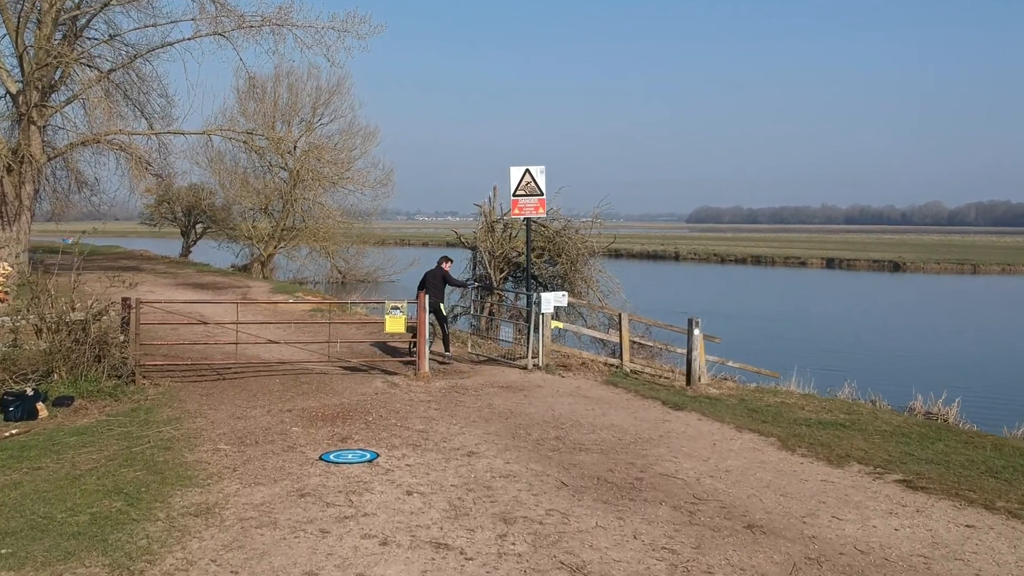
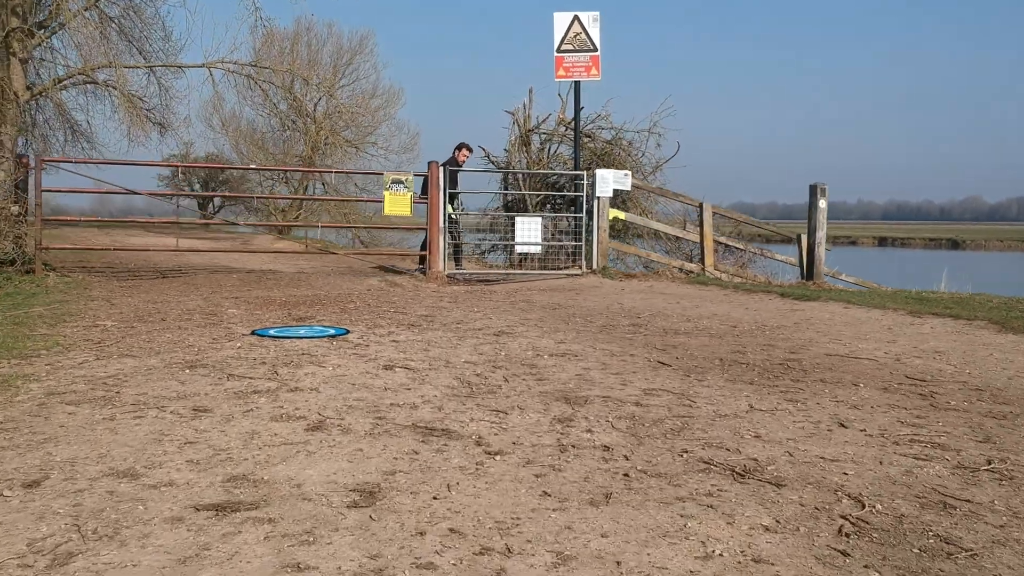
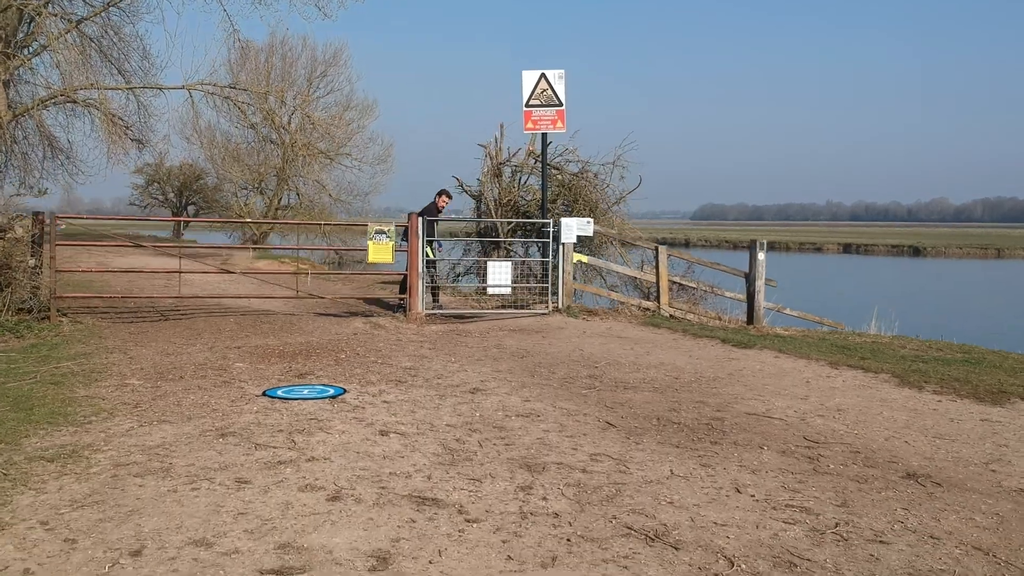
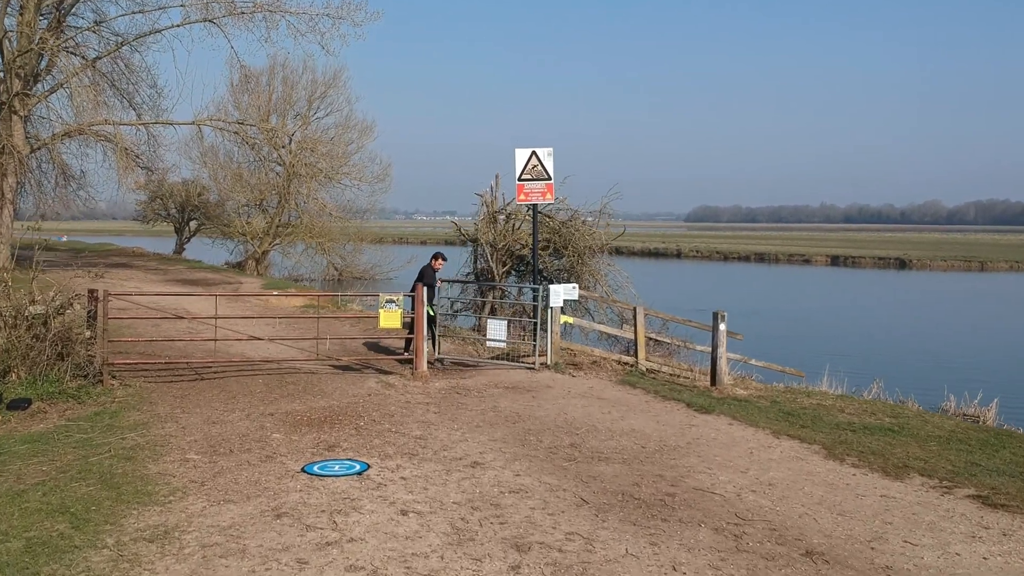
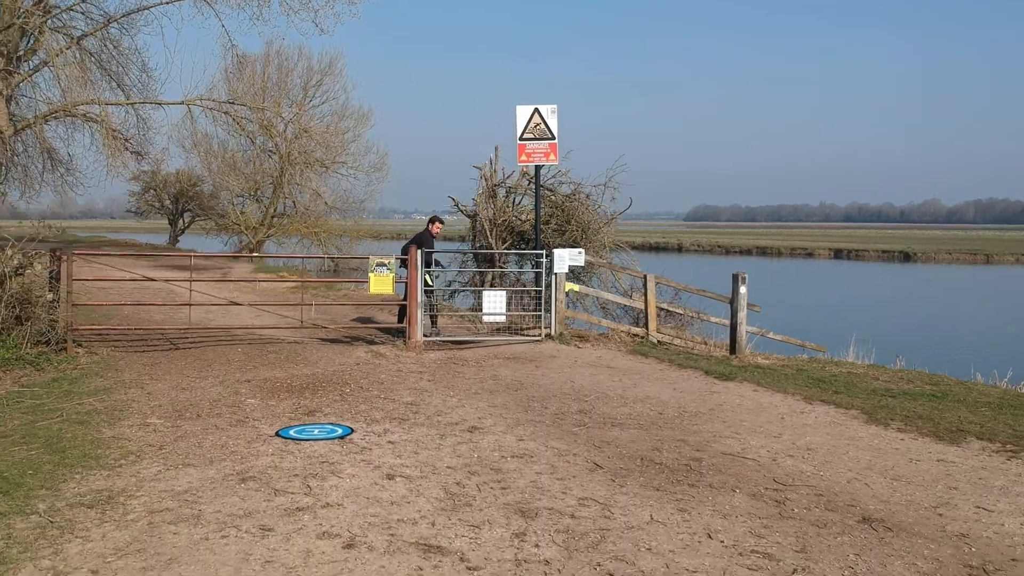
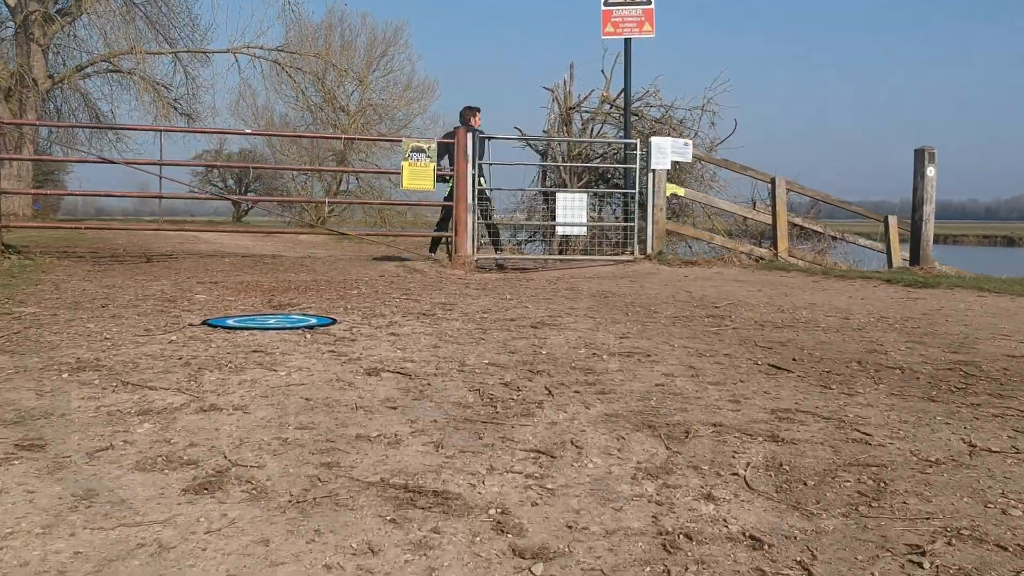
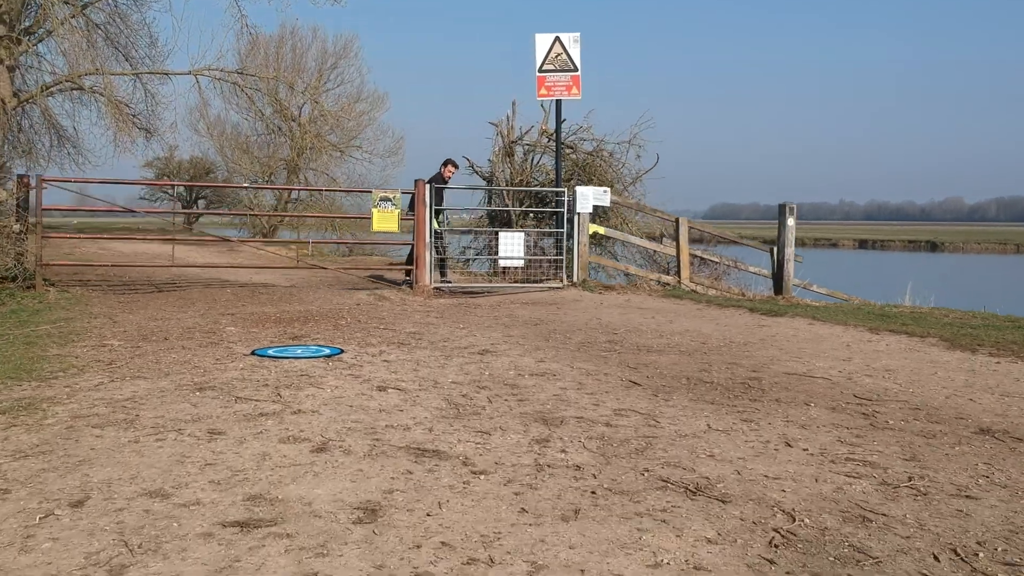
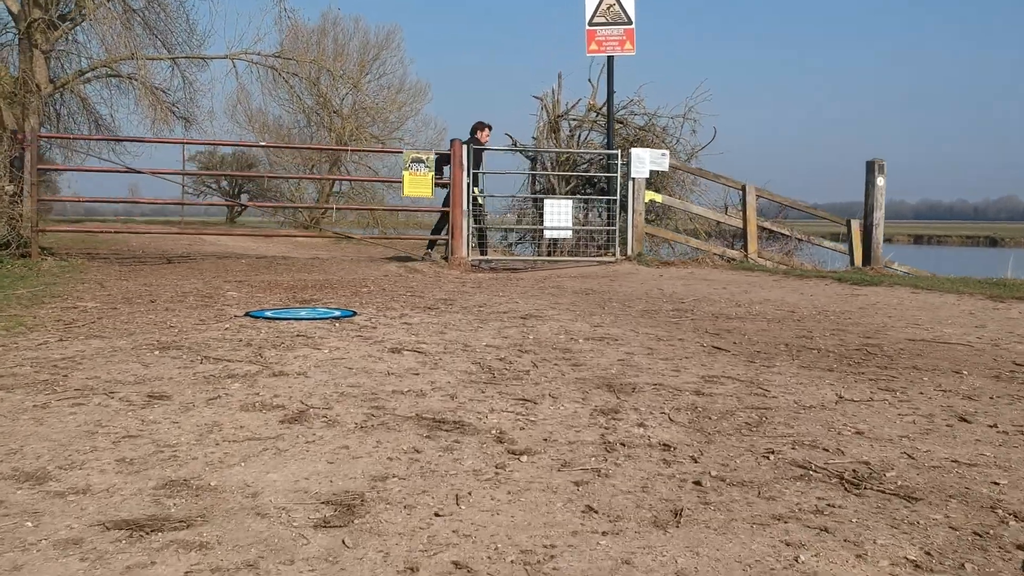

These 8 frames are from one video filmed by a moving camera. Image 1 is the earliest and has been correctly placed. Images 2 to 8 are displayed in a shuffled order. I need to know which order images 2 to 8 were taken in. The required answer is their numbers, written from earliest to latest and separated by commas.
4, 5, 3, 7, 2, 8, 6
